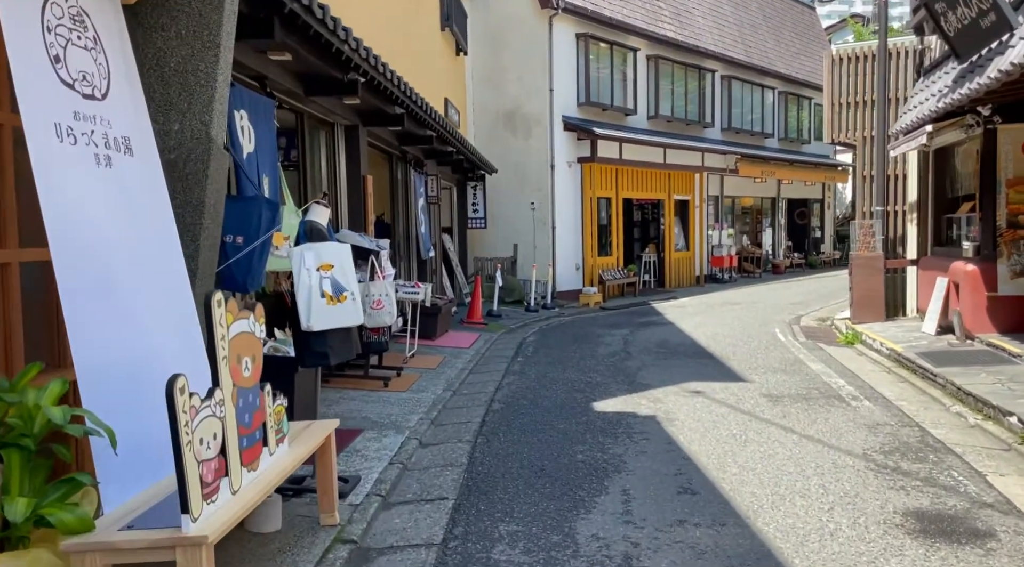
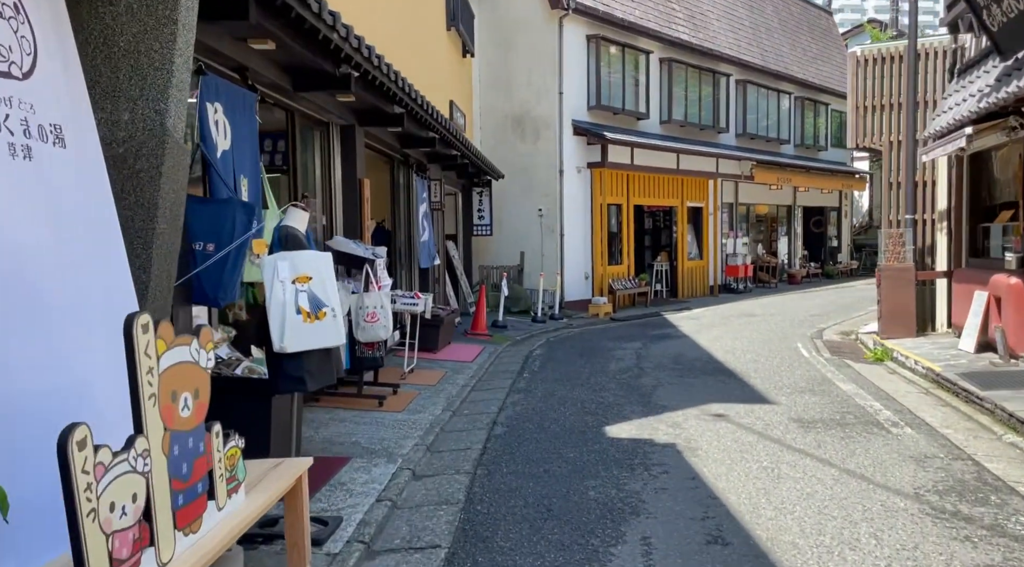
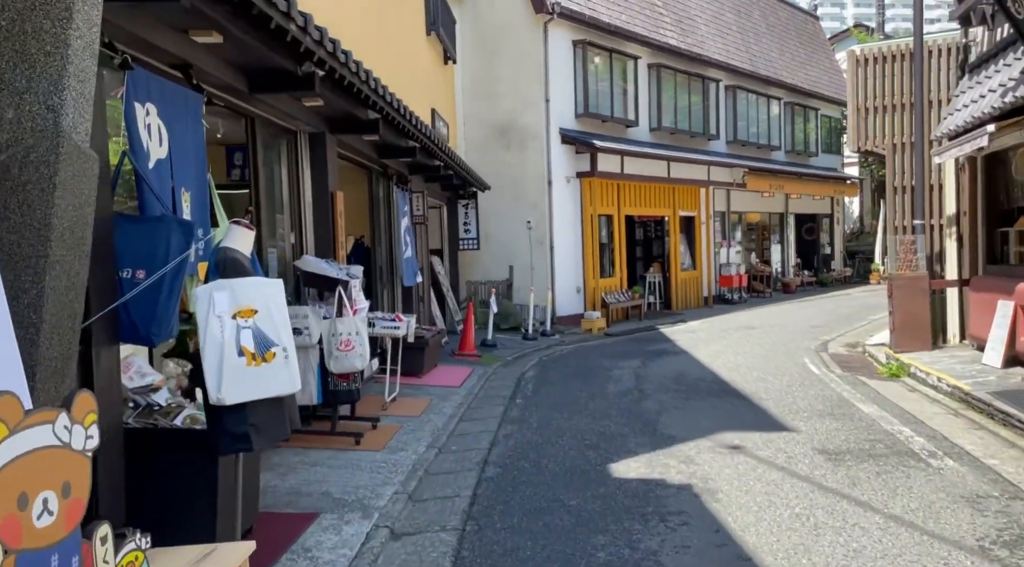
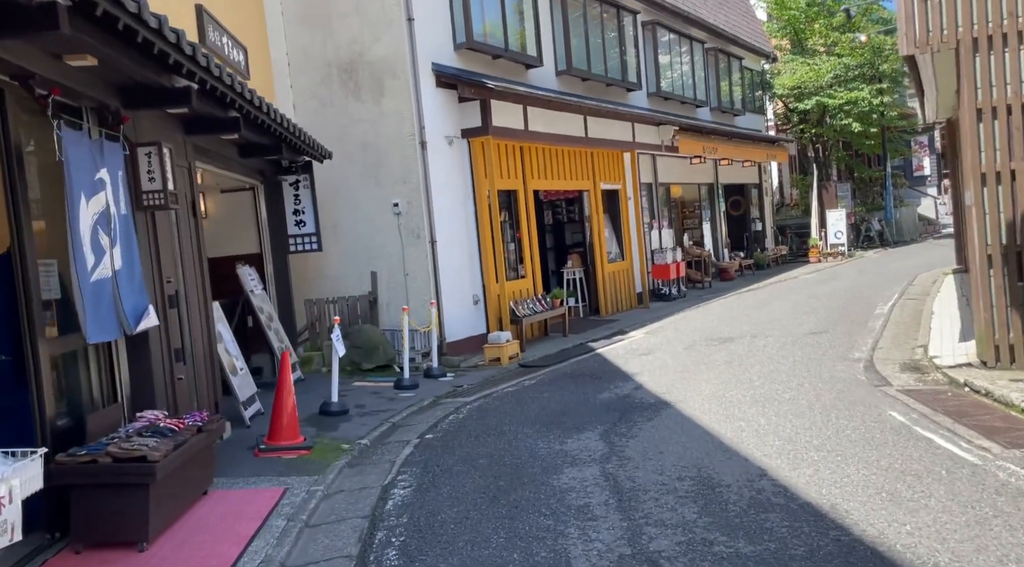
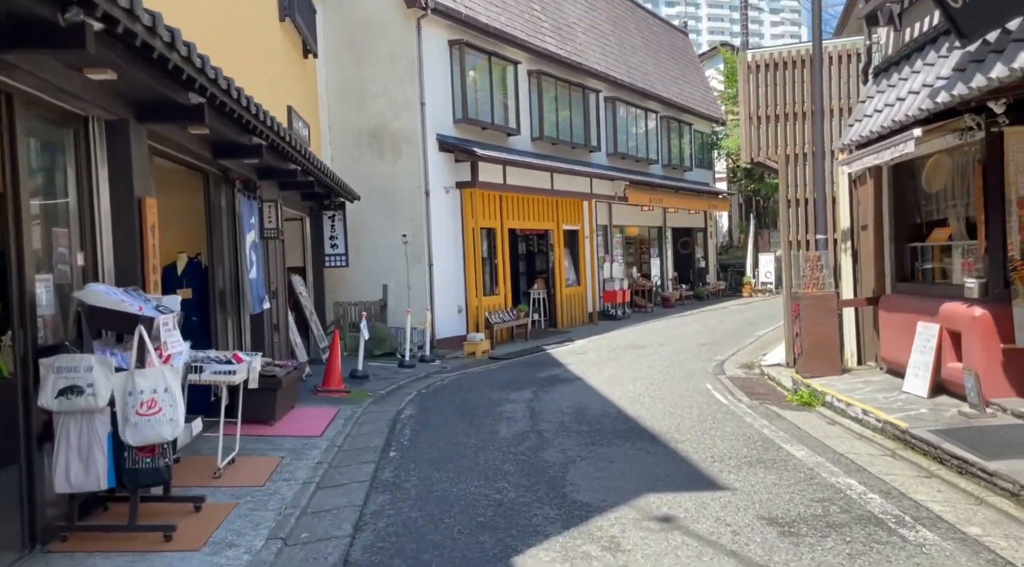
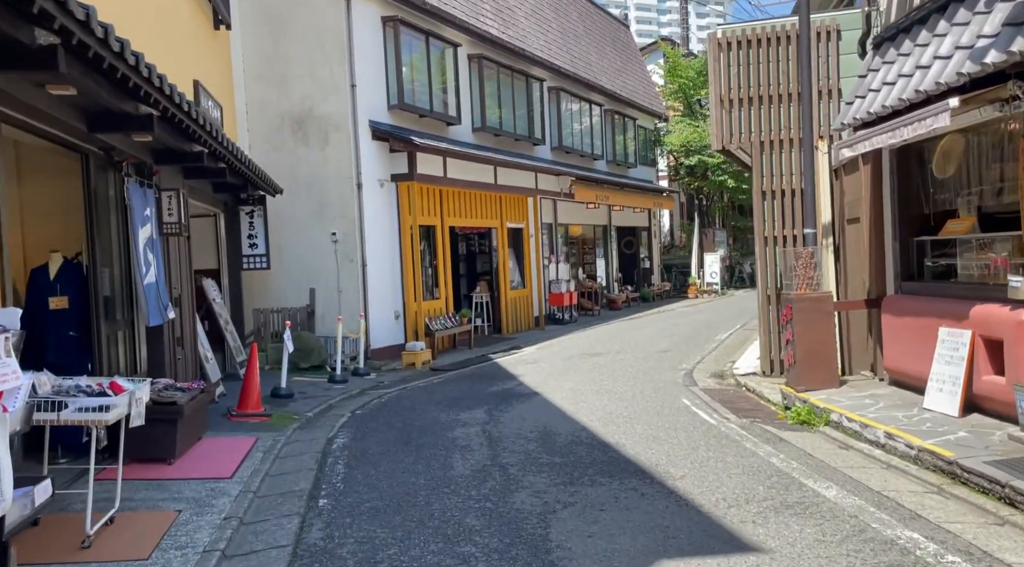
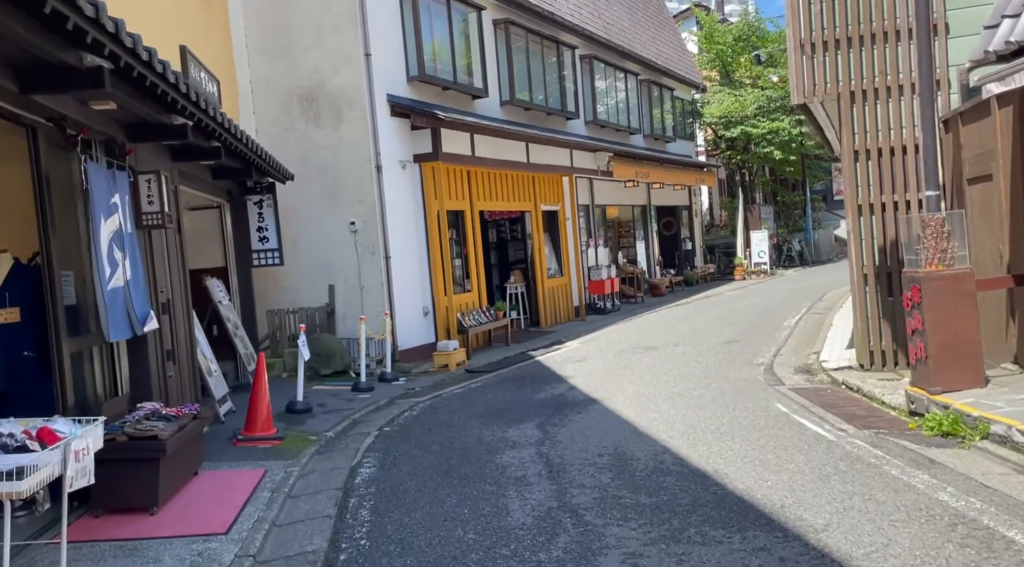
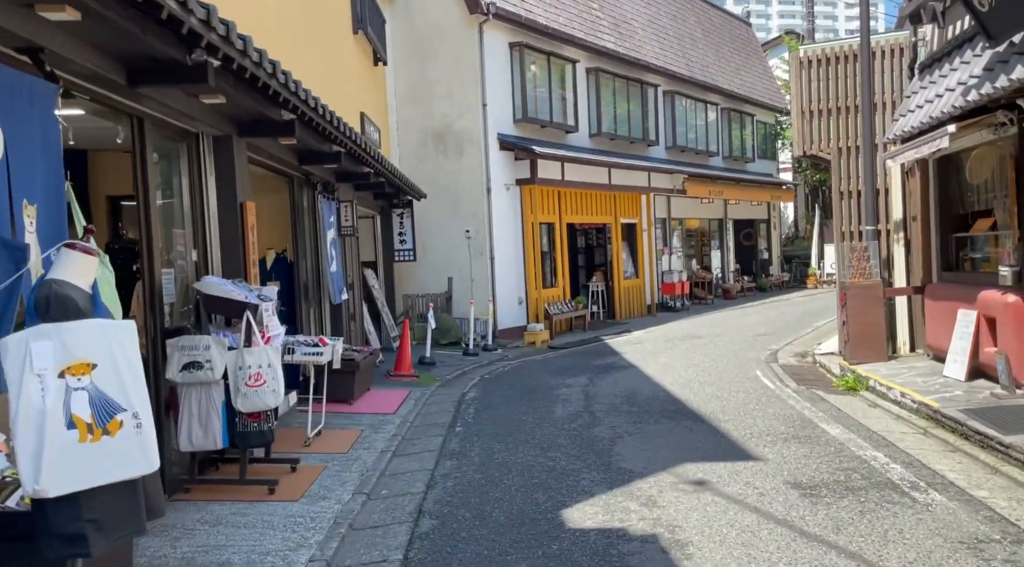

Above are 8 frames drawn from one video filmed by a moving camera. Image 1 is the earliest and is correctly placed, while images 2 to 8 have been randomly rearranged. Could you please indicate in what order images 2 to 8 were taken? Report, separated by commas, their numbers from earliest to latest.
2, 3, 8, 5, 6, 7, 4
